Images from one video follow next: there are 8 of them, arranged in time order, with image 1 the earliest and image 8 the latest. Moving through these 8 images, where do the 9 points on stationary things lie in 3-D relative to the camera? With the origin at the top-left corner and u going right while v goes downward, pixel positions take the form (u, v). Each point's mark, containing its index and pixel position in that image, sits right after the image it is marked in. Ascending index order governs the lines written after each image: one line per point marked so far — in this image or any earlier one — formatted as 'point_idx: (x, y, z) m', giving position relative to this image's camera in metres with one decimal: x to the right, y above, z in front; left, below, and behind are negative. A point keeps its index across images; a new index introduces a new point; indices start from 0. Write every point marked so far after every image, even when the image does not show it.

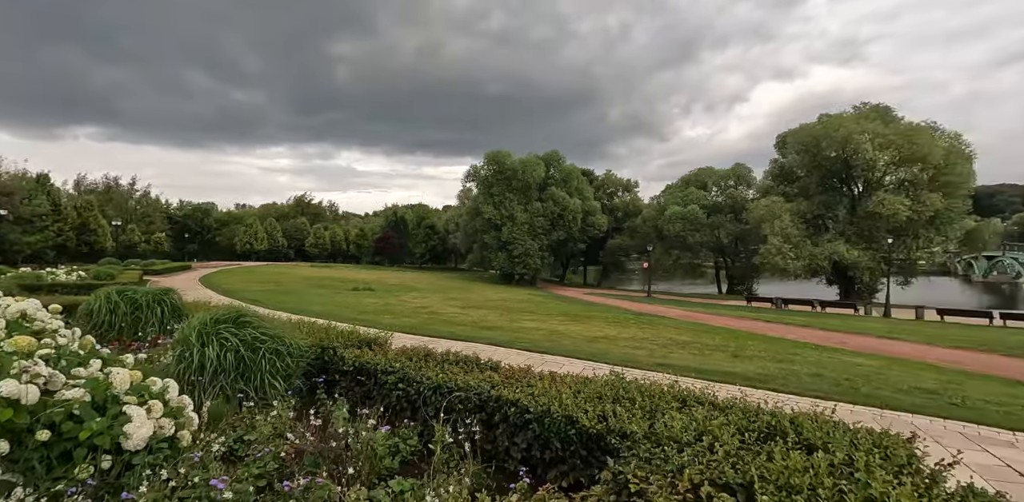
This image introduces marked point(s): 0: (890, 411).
0: (+3.2, -1.4, +4.9) m
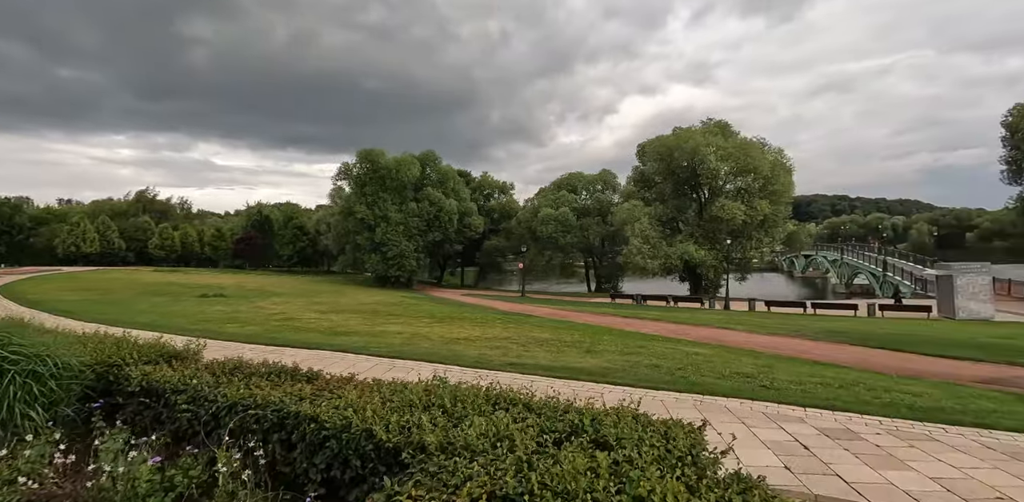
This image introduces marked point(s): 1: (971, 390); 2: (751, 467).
0: (+1.8, -1.4, +5.4) m
1: (+6.7, -2.0, +8.4) m
2: (+1.4, -1.3, +3.4) m
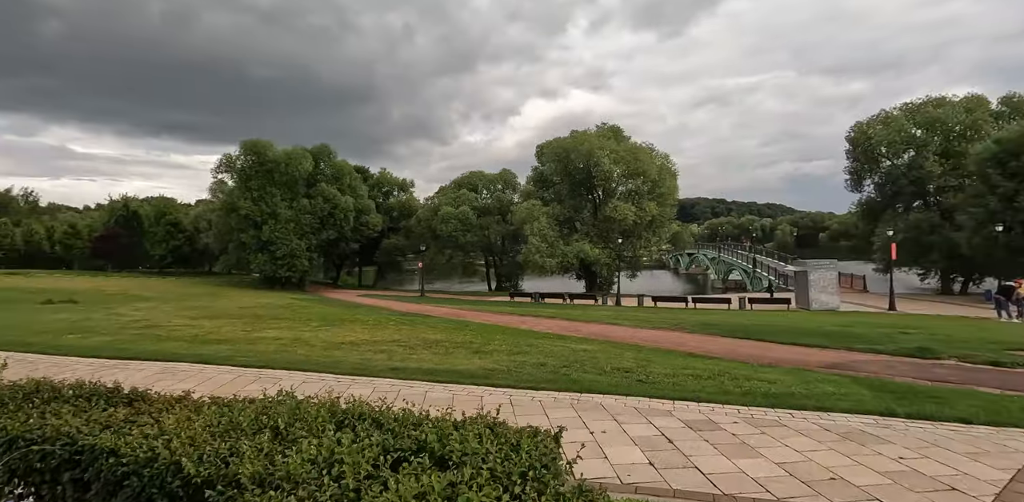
0: (+0.7, -1.4, +5.5) m
1: (+4.9, -2.0, +9.3) m
2: (+0.6, -1.3, +3.5) m
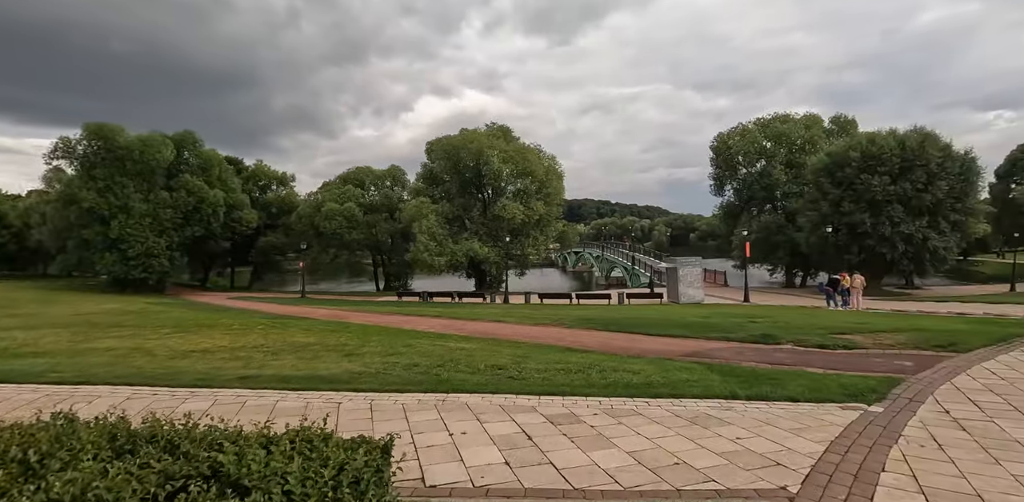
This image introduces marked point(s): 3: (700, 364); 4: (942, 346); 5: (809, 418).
0: (-0.6, -1.3, +5.4) m
1: (+2.8, -2.0, +10.0) m
2: (-0.2, -1.3, +3.4) m
3: (+3.3, -2.0, +10.1) m
4: (+8.8, -1.9, +11.8) m
5: (+3.0, -1.7, +5.8) m
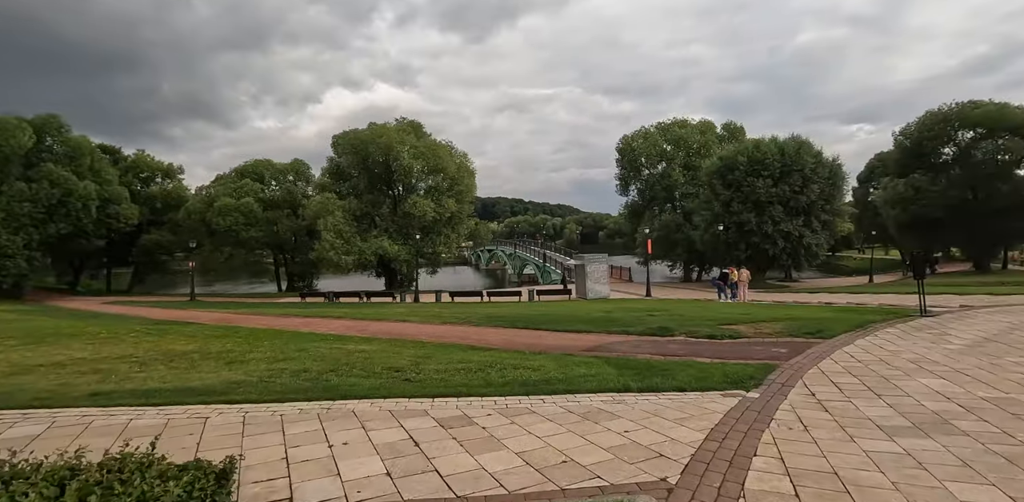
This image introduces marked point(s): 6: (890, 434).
0: (-1.6, -1.3, +5.1) m
1: (+1.1, -1.9, +10.2) m
2: (-0.9, -1.3, +3.2) m
3: (+1.5, -1.9, +10.3) m
4: (+6.7, -1.8, +12.9) m
5: (+1.9, -1.6, +6.1) m
6: (+3.5, -1.7, +5.4) m
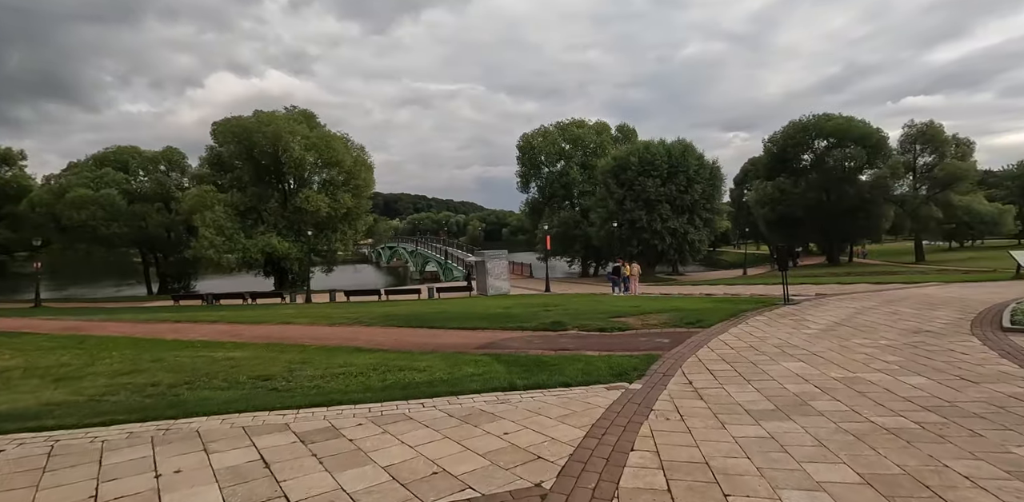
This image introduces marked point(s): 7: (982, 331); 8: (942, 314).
0: (-2.6, -1.3, +4.5) m
1: (-0.8, -1.8, +9.9) m
2: (-1.6, -1.3, +2.7) m
3: (-0.4, -1.9, +10.2) m
4: (+4.2, -1.7, +13.6) m
5: (+0.7, -1.6, +6.0) m
6: (+2.4, -1.6, +5.6) m
7: (+8.7, -1.5, +10.7) m
8: (+9.6, -1.4, +13.0) m
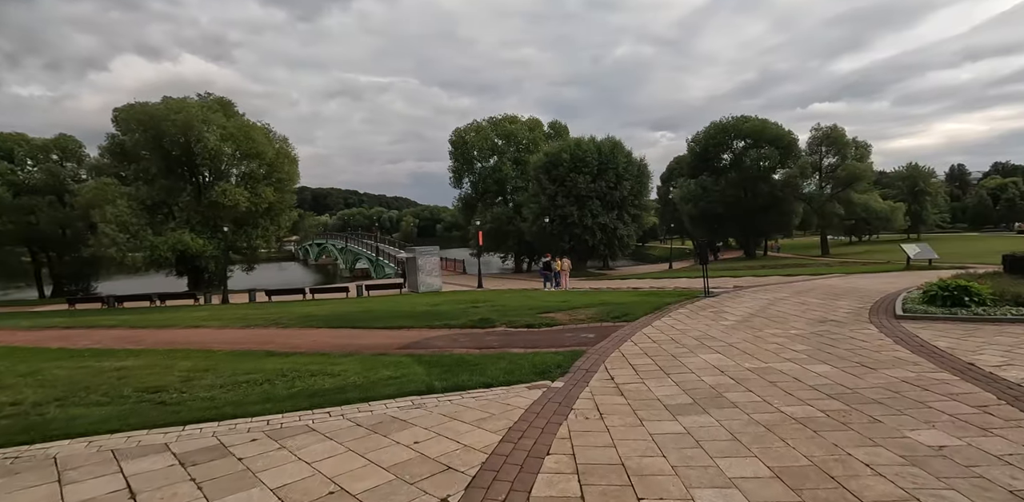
0: (-3.2, -1.3, +3.9) m
1: (-2.1, -1.8, +9.5) m
2: (-2.0, -1.3, +2.3) m
3: (-1.8, -1.8, +9.8) m
4: (+2.5, -1.6, +13.8) m
5: (-0.2, -1.5, +5.8) m
6: (+1.6, -1.6, +5.6) m
7: (+7.2, -1.4, +11.4) m
8: (+7.9, -1.3, +13.8) m
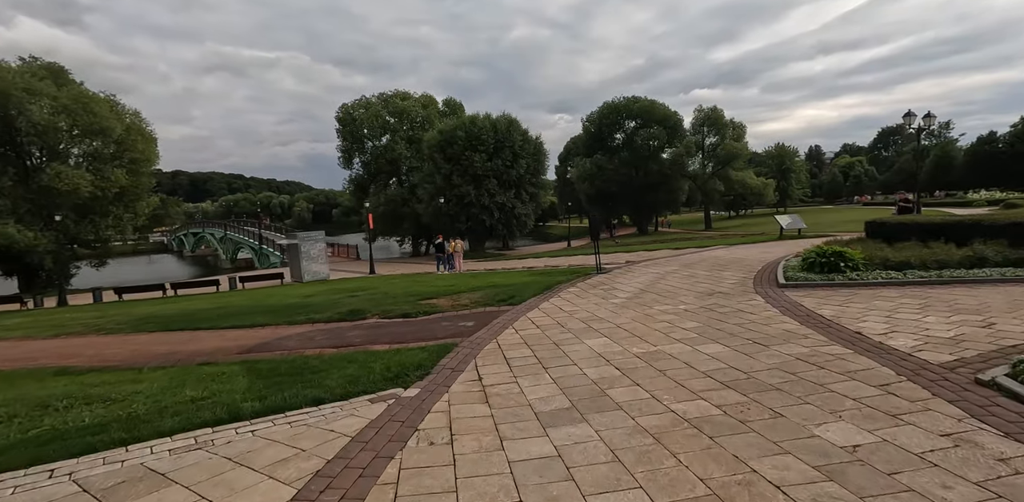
0: (-4.2, -1.3, +2.0) m
1: (-4.1, -1.6, +7.7) m
2: (-2.7, -1.3, +0.5) m
3: (-3.7, -1.6, +8.0) m
4: (-0.3, -1.1, +12.7) m
5: (-1.5, -1.4, +4.4) m
6: (+0.3, -1.4, +4.5) m
7: (+4.8, -0.7, +11.1) m
8: (+5.1, -0.6, +13.6) m
